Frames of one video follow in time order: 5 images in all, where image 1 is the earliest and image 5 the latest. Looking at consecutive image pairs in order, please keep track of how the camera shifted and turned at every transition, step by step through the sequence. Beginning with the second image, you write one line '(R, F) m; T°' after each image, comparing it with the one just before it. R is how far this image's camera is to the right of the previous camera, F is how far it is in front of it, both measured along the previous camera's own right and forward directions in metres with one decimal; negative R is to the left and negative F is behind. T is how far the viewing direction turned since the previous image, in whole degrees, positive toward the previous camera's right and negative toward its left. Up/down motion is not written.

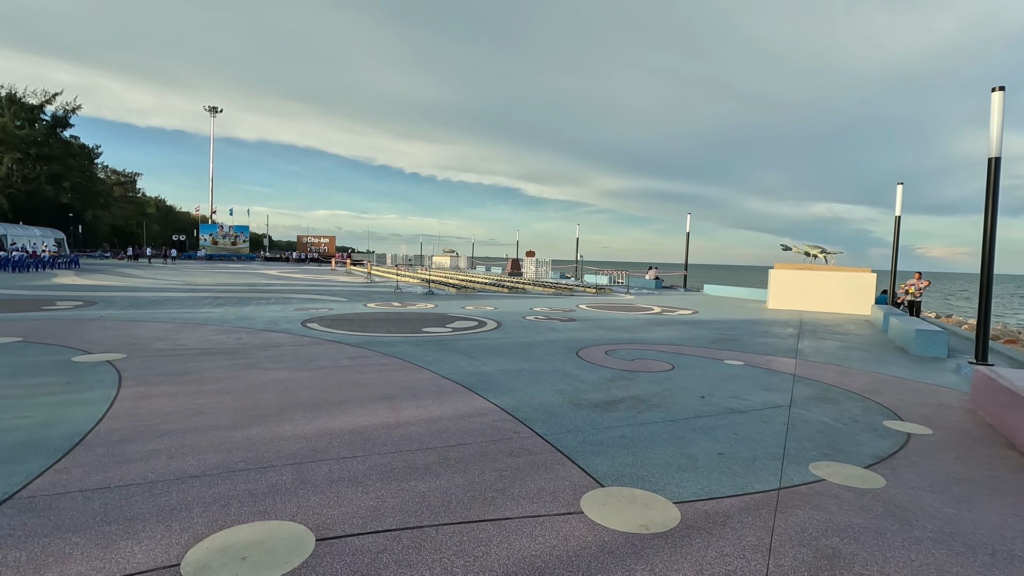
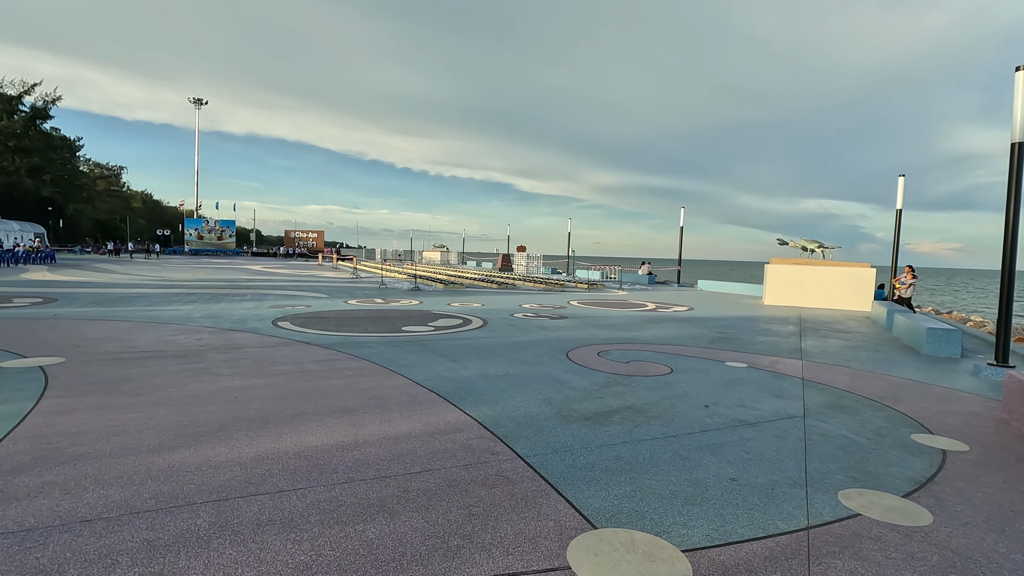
(+0.1, +0.7) m; +1°
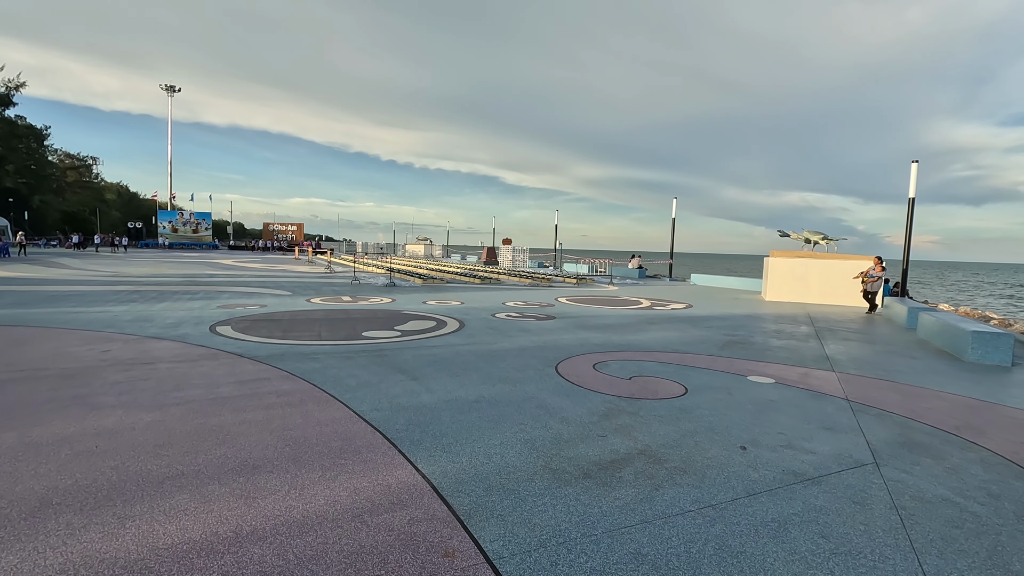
(+0.1, +1.4) m; +1°
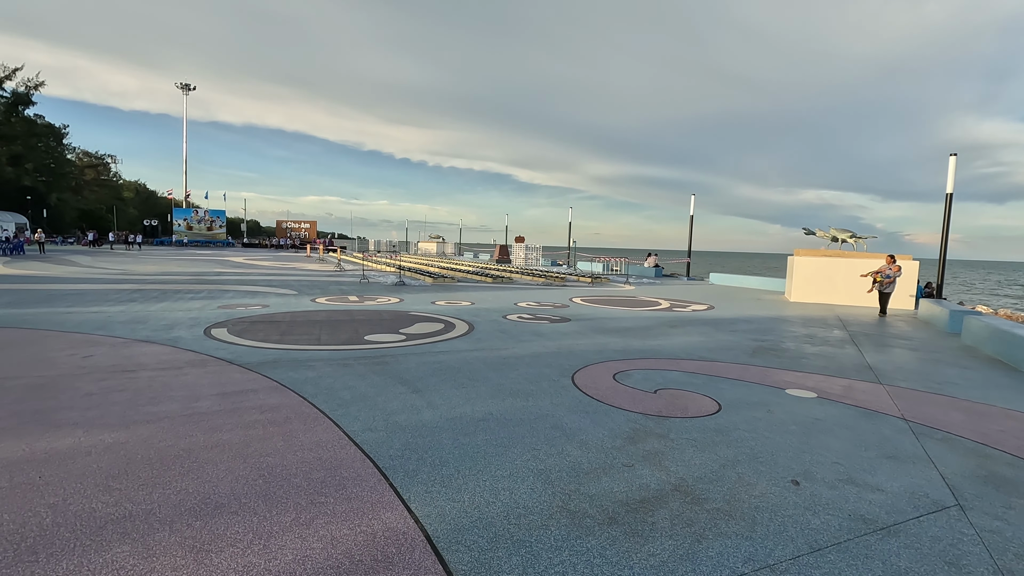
(0.0, +0.6) m; -1°
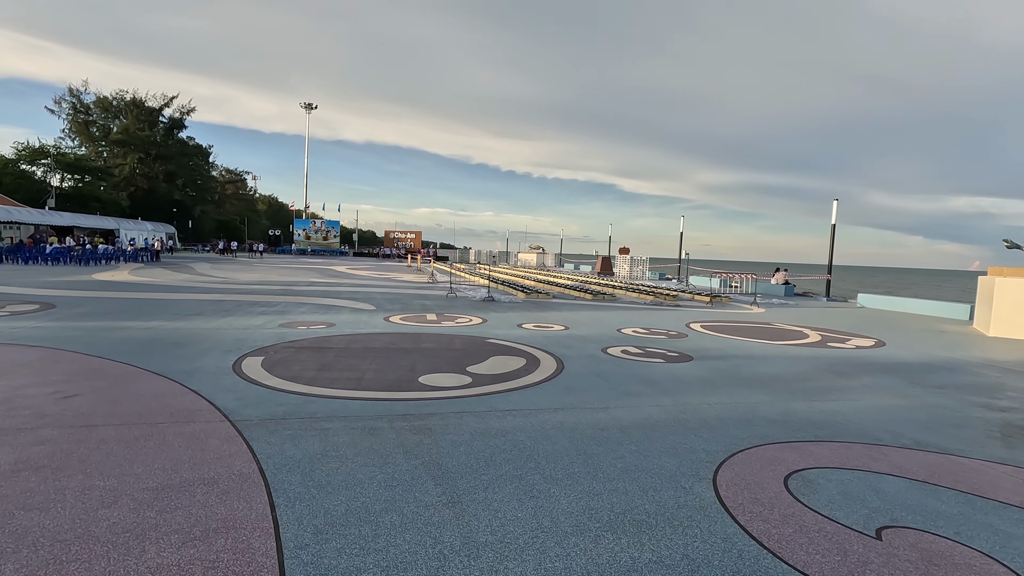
(0.0, +2.2) m; -11°
